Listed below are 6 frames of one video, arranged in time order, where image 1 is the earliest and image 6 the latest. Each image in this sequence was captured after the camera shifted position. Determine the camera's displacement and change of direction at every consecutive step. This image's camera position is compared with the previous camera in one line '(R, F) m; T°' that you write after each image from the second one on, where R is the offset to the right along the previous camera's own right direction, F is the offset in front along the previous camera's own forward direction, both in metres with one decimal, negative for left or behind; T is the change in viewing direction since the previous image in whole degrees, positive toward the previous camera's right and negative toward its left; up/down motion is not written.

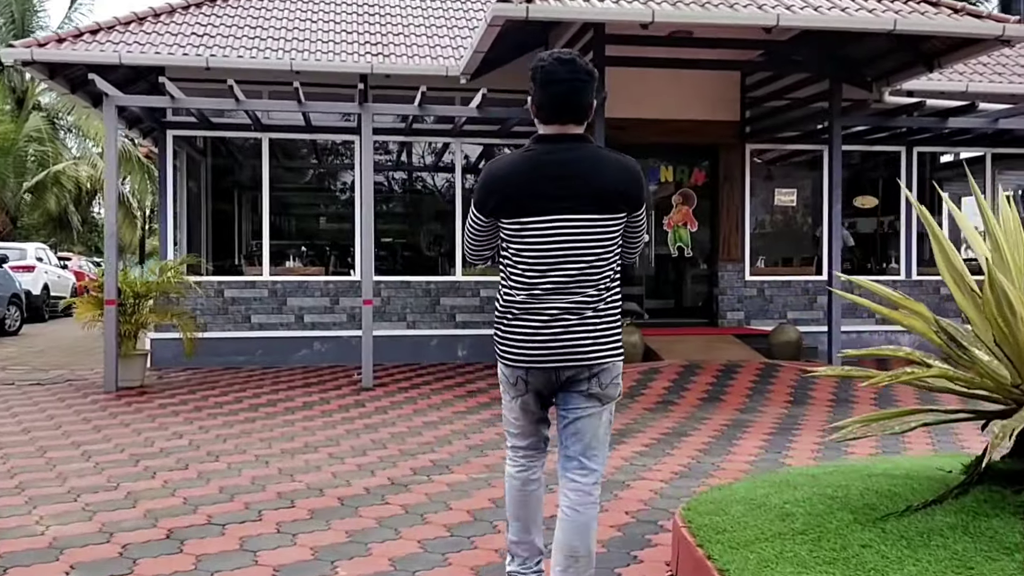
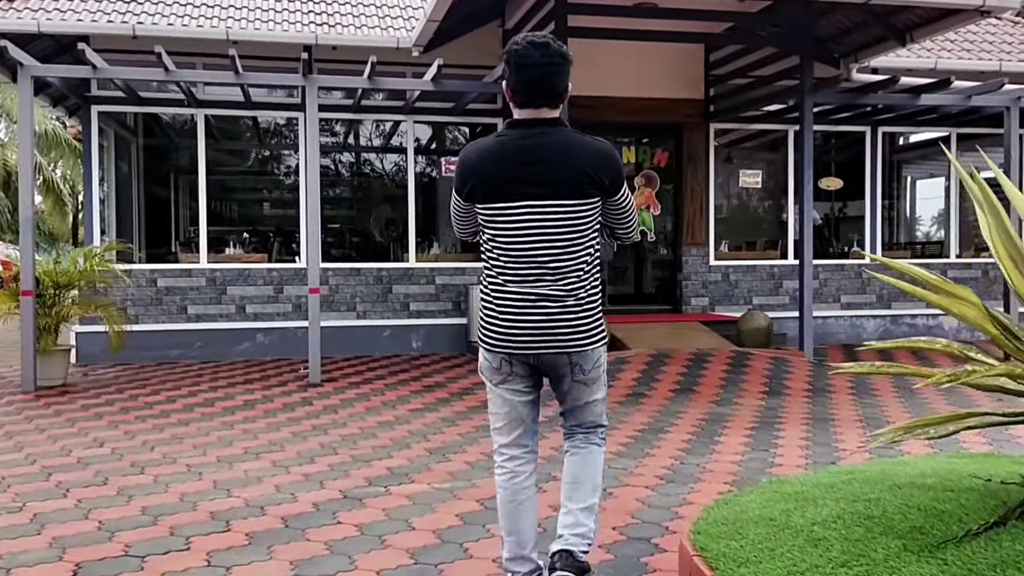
(-0.1, +0.6) m; +3°
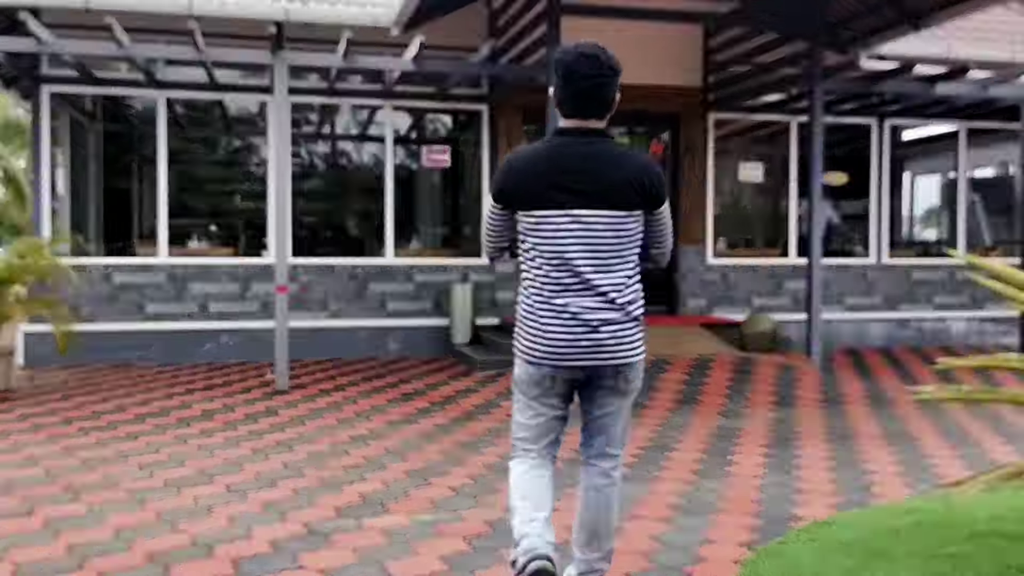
(0.0, +0.7) m; +1°
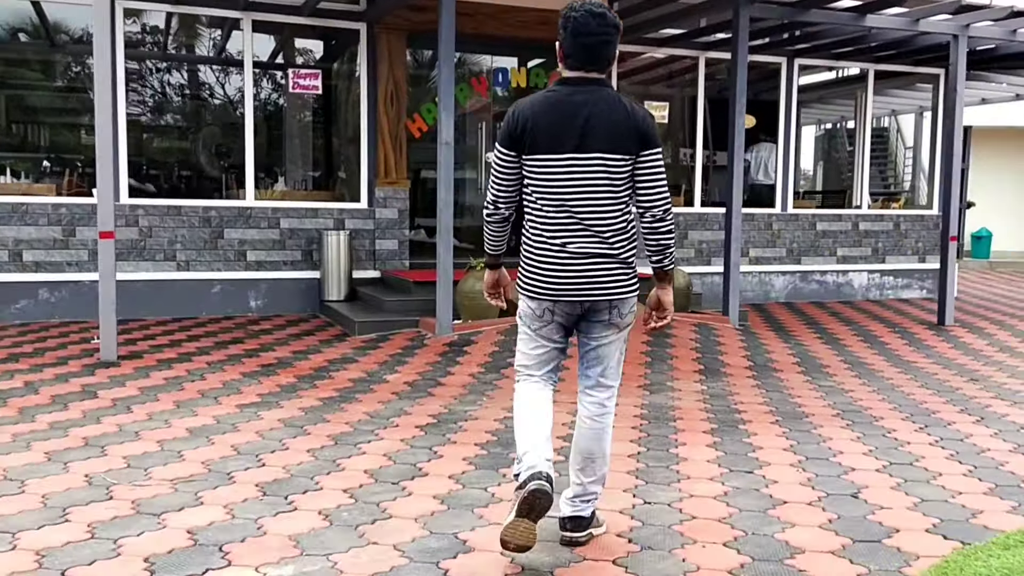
(-0.1, +1.1) m; +8°
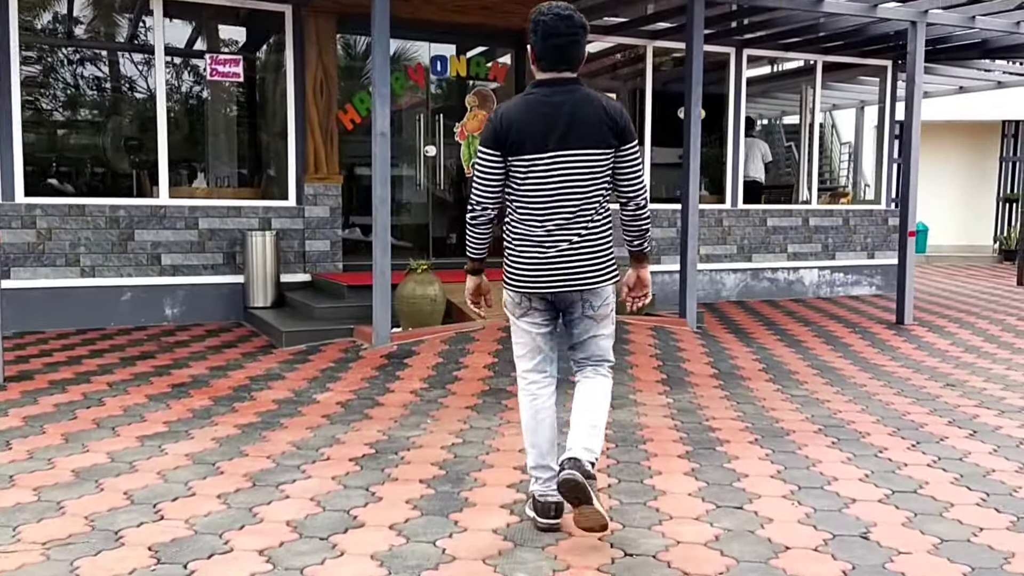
(0.0, +0.6) m; +4°
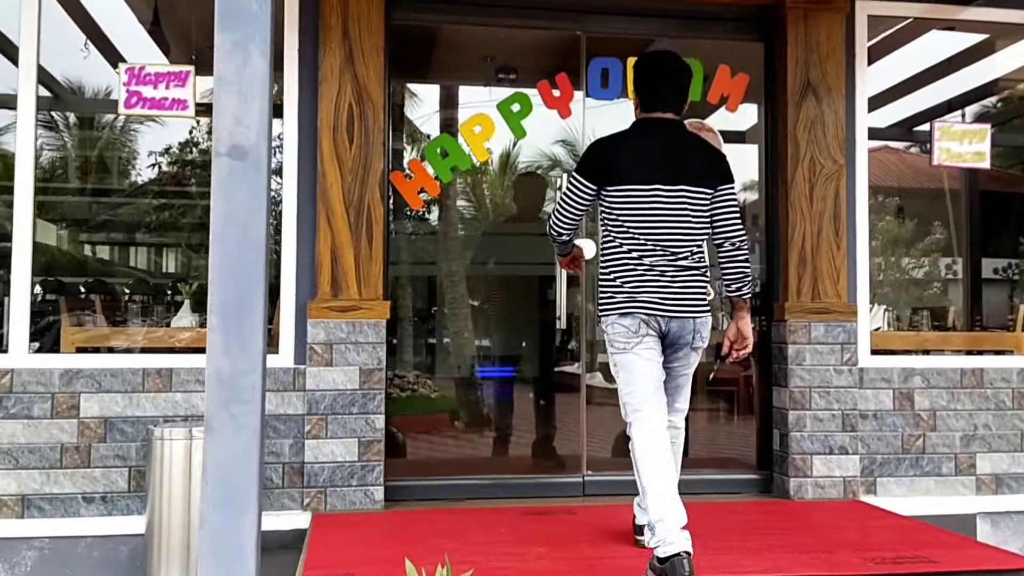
(+0.1, +4.7) m; -17°
